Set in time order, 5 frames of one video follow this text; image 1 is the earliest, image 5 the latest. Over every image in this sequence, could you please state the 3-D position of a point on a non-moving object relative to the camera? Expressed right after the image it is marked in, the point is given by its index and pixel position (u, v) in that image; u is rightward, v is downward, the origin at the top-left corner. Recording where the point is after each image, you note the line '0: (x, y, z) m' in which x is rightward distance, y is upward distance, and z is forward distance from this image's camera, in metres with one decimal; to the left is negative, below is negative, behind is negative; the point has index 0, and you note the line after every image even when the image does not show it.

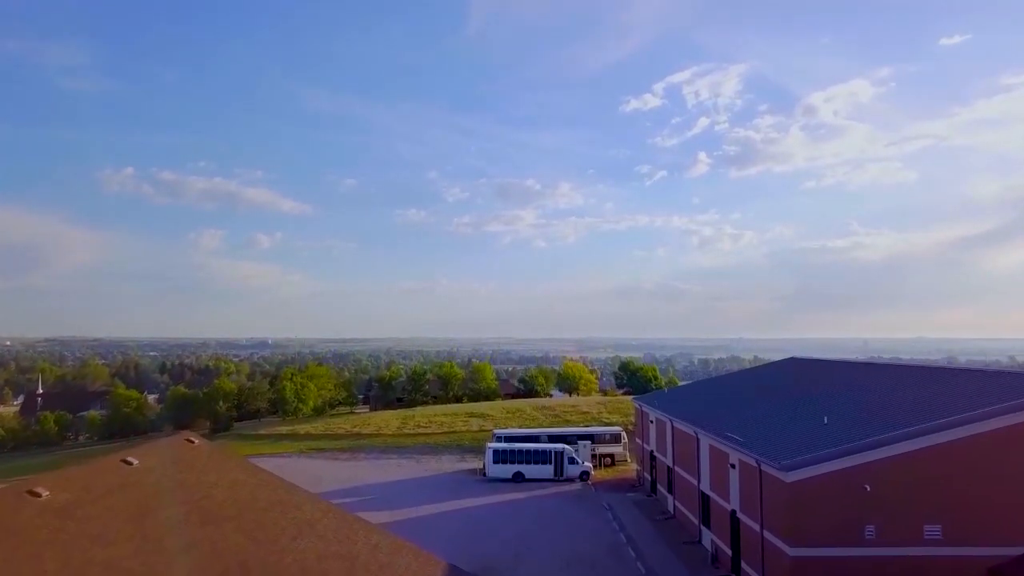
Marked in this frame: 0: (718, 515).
0: (+5.8, -6.4, +16.4) m
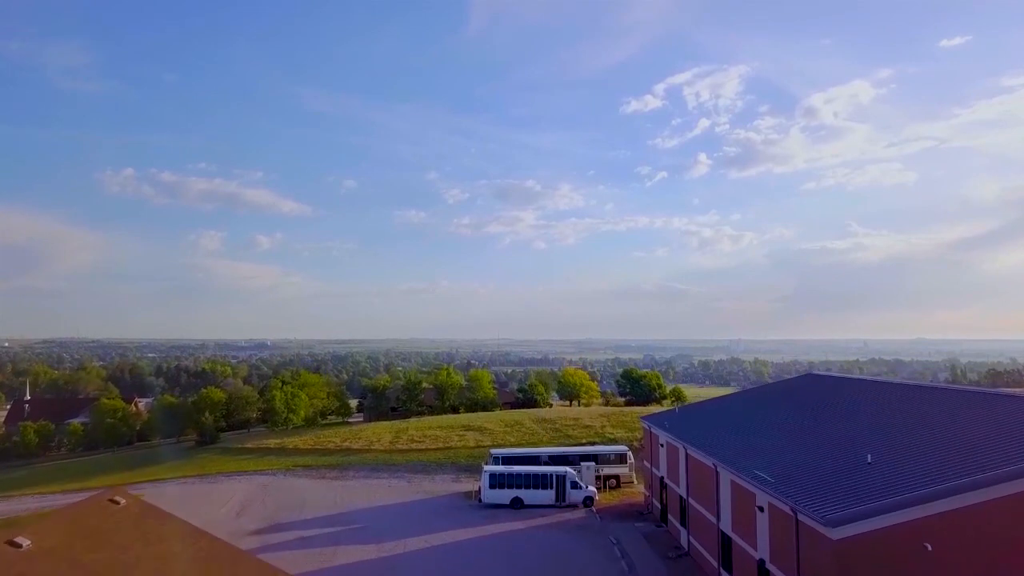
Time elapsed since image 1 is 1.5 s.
0: (+5.7, -6.7, +15.2) m
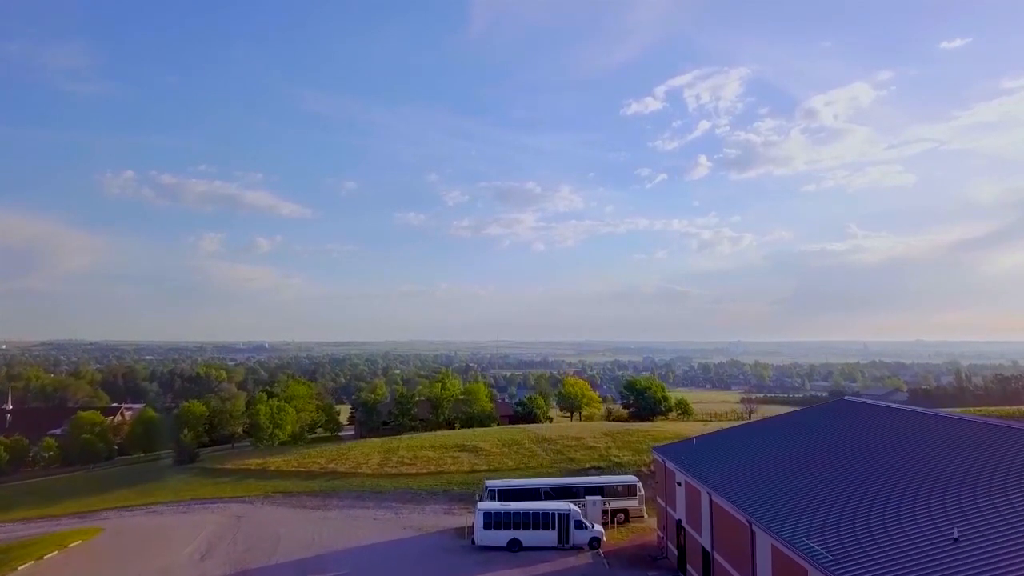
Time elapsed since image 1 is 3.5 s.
0: (+5.6, -7.0, +13.4) m
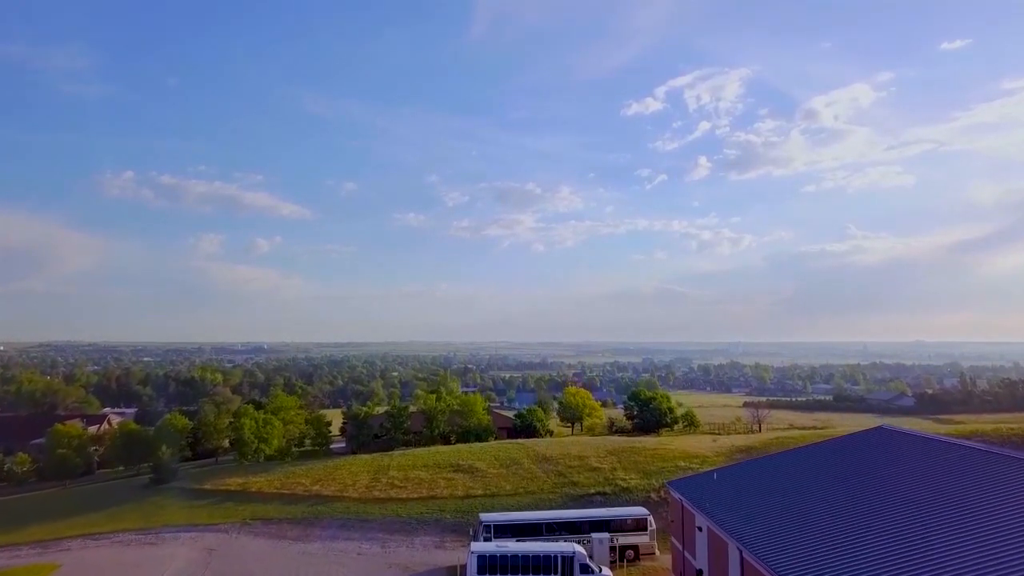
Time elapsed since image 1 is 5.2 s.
0: (+5.6, -7.3, +11.9) m
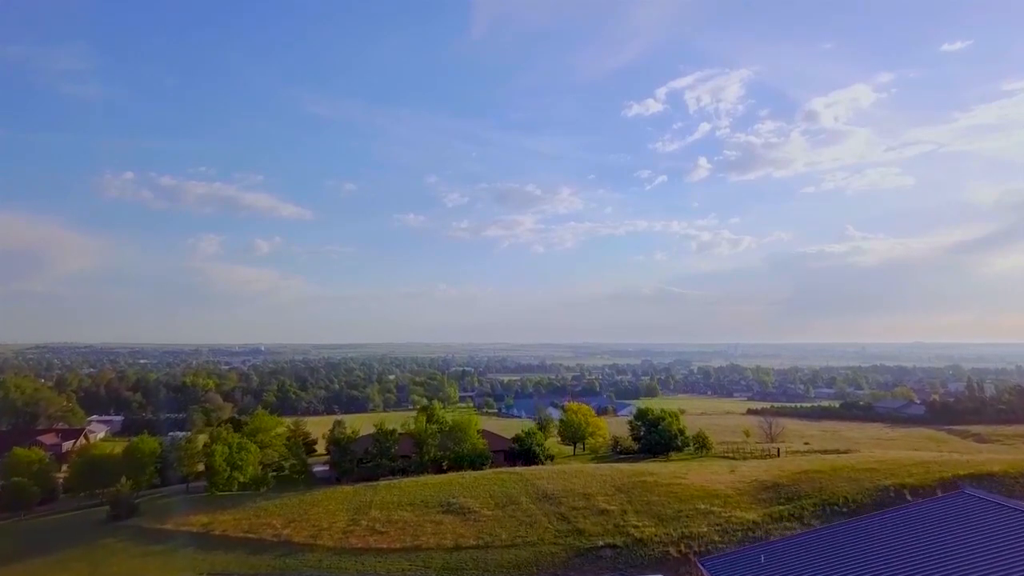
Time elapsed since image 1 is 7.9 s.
0: (+5.5, -7.9, +9.5) m
